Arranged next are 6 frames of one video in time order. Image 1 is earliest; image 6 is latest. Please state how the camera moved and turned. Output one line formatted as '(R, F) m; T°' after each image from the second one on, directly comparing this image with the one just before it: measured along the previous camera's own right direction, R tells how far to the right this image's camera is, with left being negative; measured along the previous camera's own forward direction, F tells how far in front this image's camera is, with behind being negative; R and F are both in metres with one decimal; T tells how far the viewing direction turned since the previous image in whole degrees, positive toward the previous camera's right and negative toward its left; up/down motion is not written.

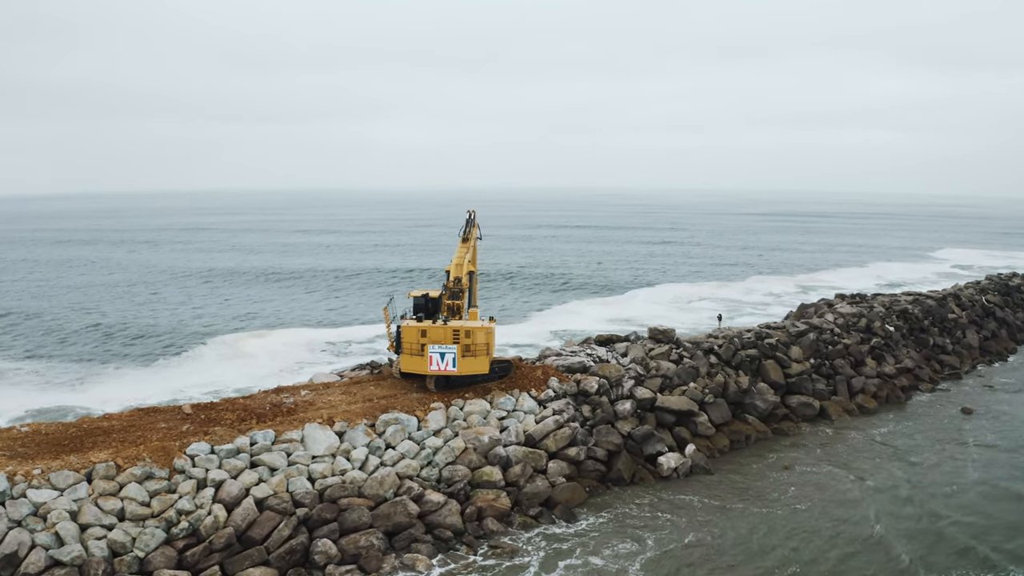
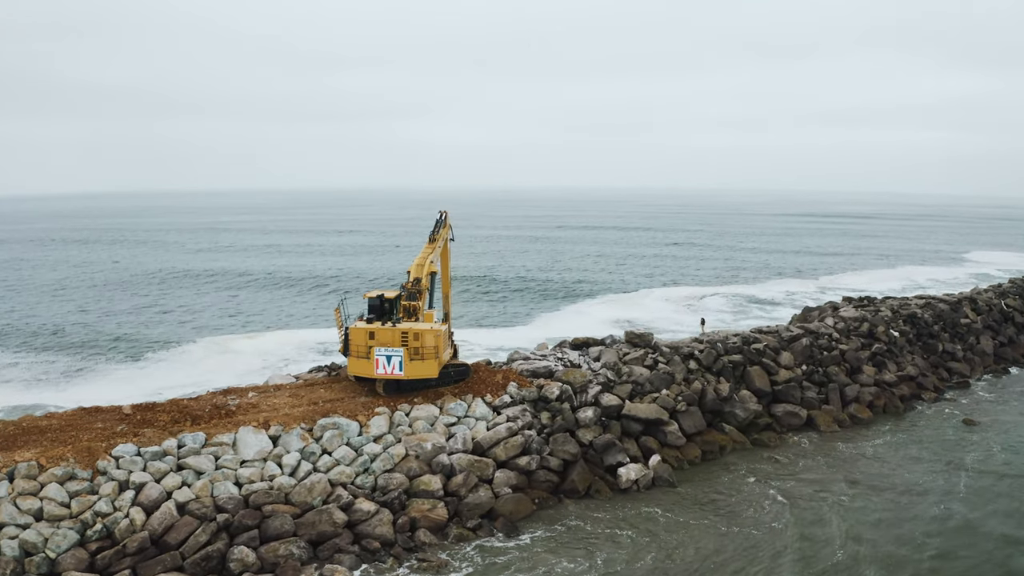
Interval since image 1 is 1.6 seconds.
(+1.7, +0.6) m; -3°
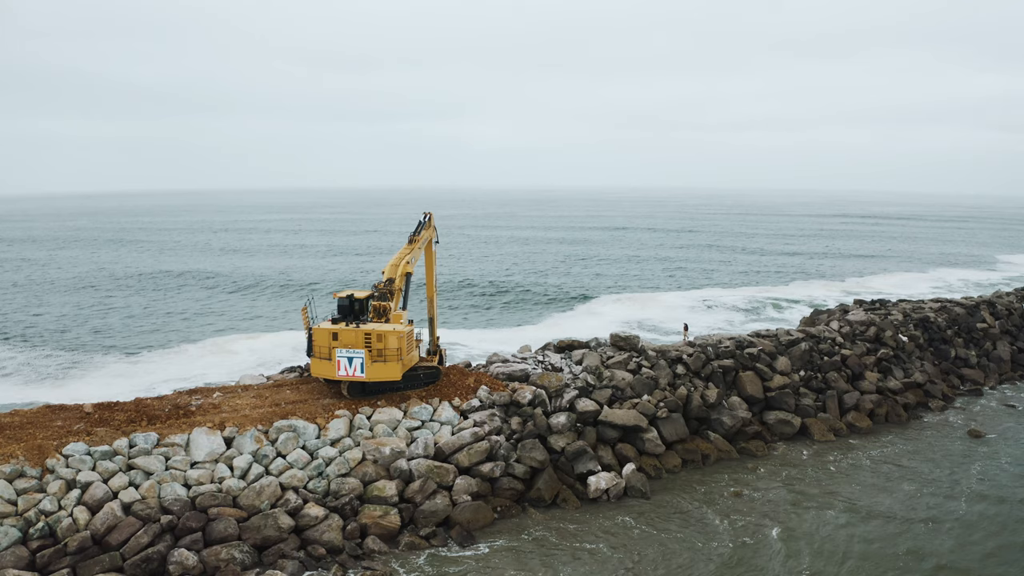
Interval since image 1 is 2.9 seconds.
(+1.3, +0.4) m; -3°
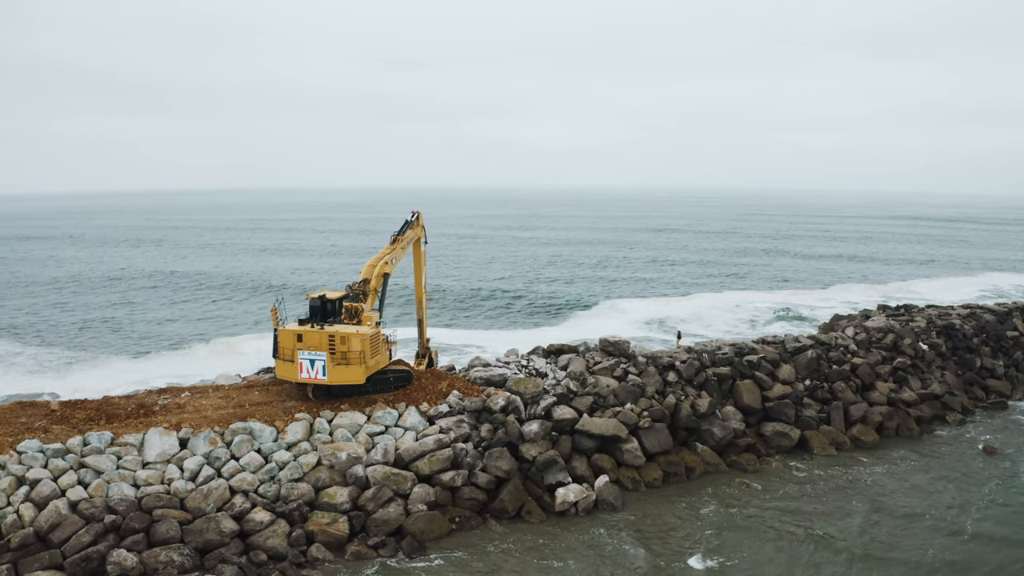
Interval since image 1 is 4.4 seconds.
(+1.5, +0.5) m; -4°
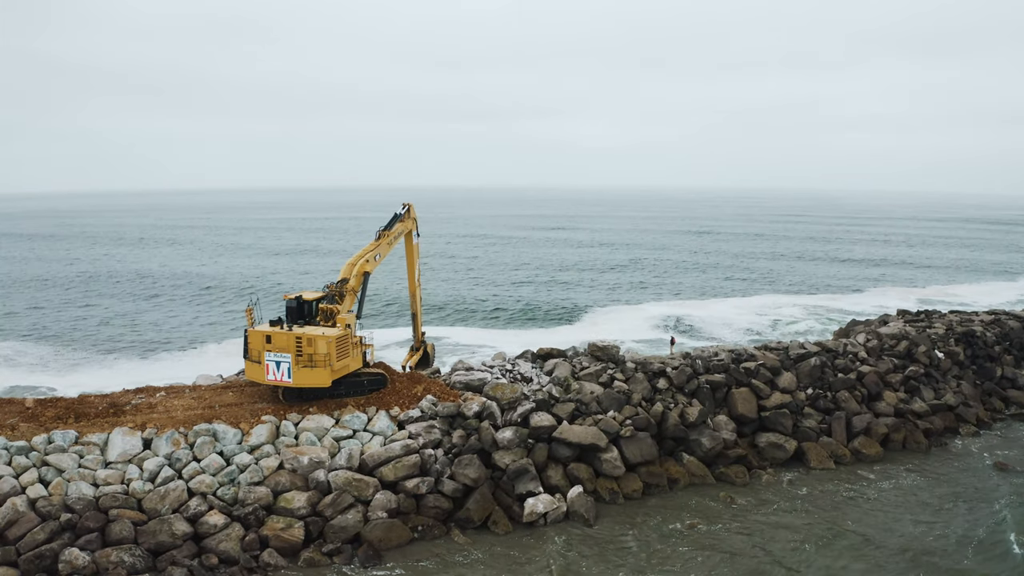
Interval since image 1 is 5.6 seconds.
(+1.3, +0.4) m; -3°
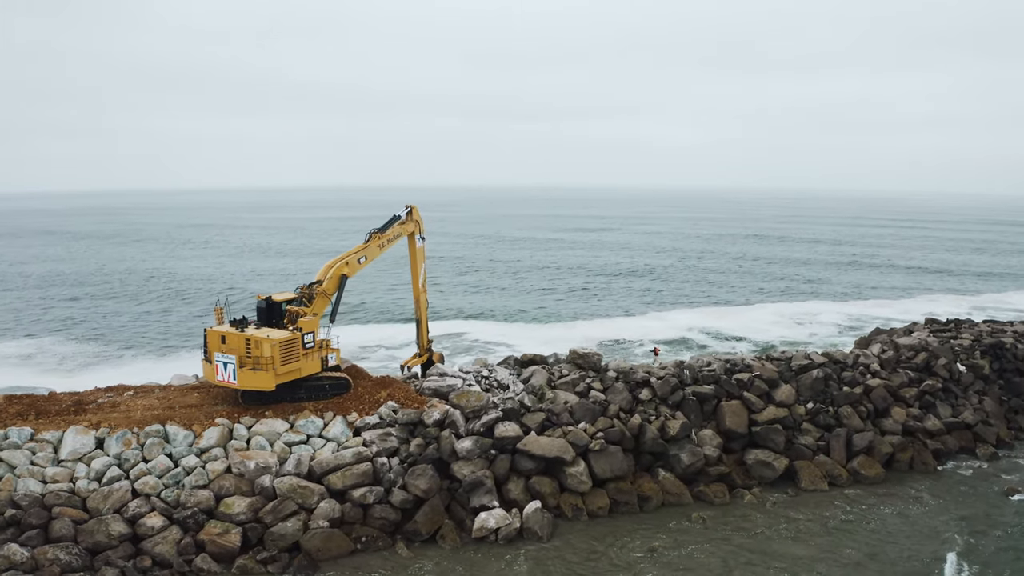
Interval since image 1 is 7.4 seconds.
(+1.8, +0.6) m; -5°
